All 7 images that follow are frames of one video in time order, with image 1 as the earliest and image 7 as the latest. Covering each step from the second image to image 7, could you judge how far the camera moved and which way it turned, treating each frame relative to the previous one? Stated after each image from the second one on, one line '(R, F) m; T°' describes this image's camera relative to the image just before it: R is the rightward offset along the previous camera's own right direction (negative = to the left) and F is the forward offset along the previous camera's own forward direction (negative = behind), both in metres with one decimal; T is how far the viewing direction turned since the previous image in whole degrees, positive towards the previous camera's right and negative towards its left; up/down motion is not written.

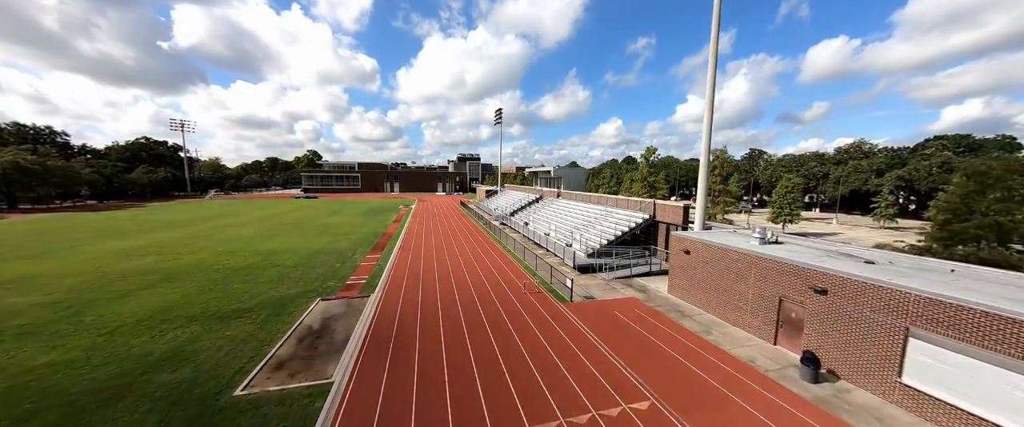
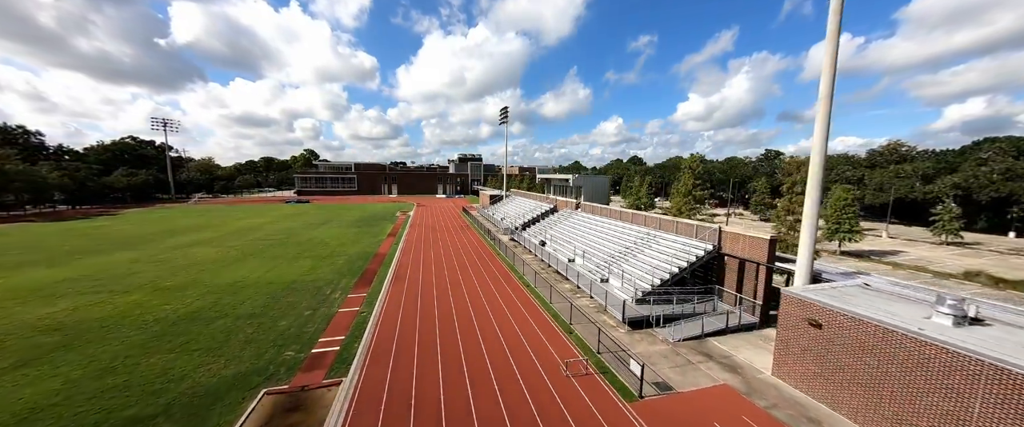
(-1.0, +3.7) m; 0°
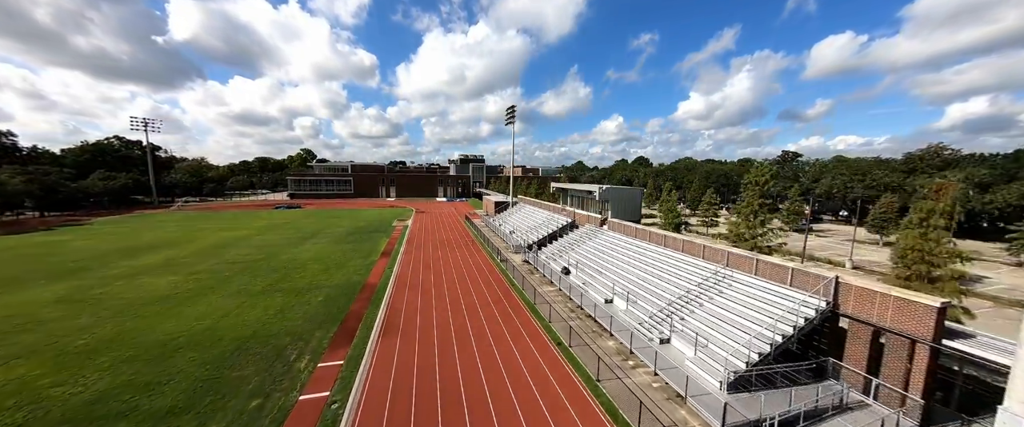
(-1.0, +3.6) m; 0°
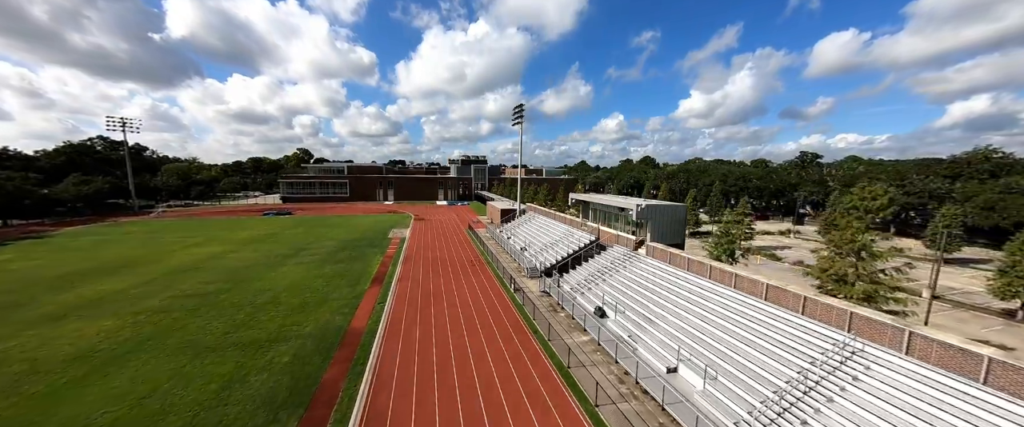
(-1.0, +3.6) m; 0°
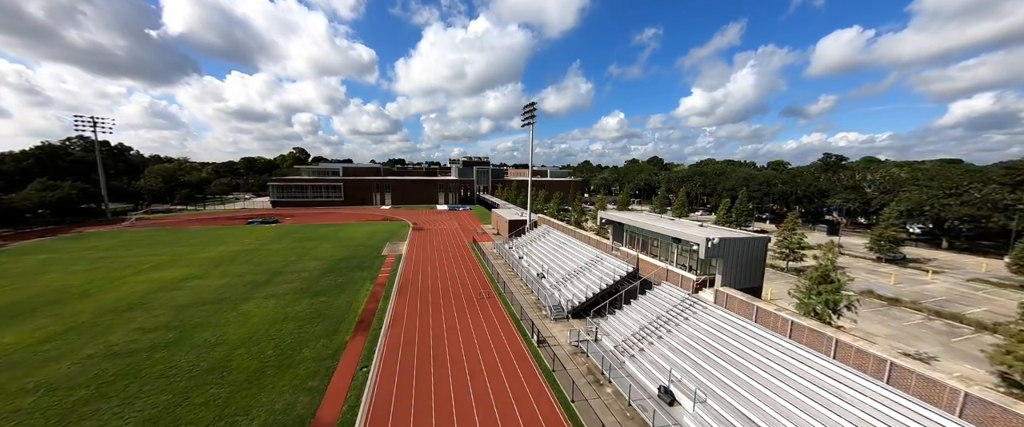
(-1.1, +4.0) m; 0°
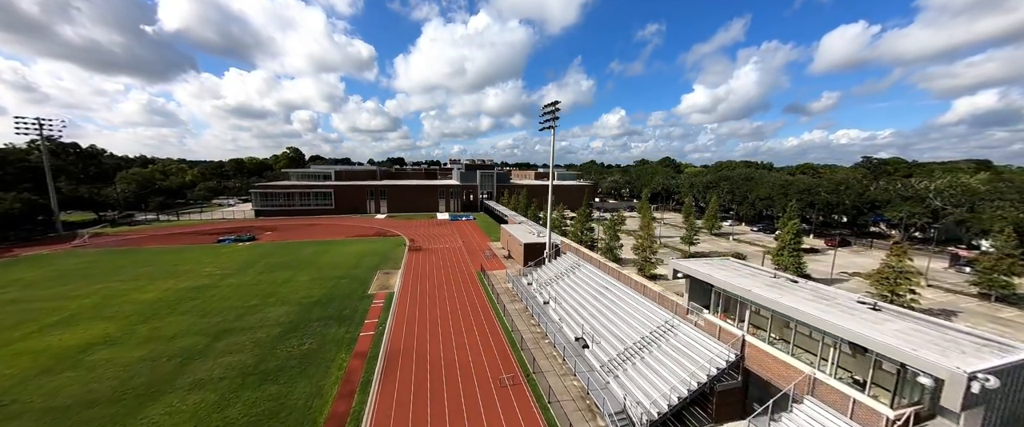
(-1.5, +5.9) m; 0°
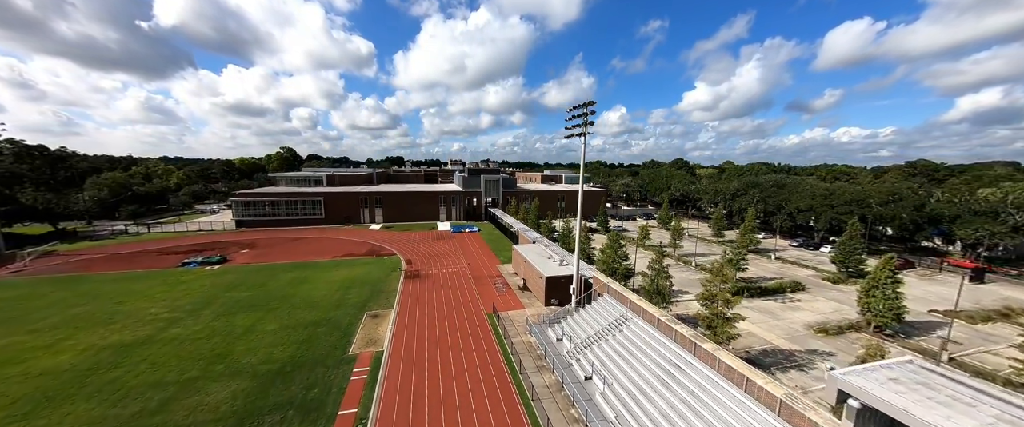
(-1.5, +5.4) m; 0°
